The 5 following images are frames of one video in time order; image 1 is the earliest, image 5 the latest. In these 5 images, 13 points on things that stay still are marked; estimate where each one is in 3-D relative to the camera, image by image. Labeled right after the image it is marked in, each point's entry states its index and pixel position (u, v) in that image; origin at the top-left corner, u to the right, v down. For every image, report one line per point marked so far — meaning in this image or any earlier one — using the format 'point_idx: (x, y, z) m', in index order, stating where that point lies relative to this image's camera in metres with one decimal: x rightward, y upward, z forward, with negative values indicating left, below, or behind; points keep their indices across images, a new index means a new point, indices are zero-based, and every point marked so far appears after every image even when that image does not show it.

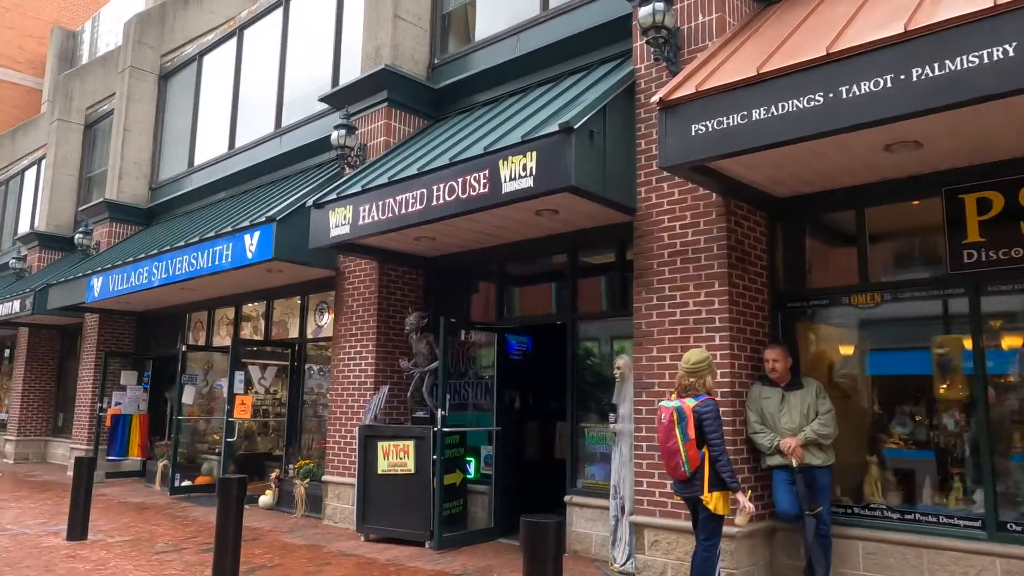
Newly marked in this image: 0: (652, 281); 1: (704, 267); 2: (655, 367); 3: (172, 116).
0: (+1.2, +0.1, +6.3) m
1: (+1.5, +0.2, +6.0) m
2: (+1.2, -0.7, +6.2) m
3: (-7.1, +3.6, +15.8) m
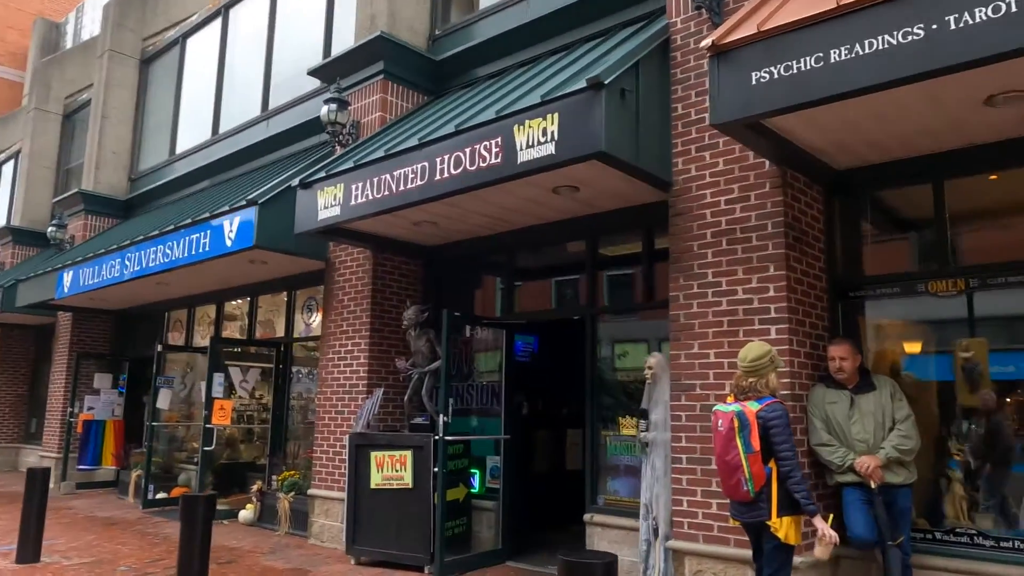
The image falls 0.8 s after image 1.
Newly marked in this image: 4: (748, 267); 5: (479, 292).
0: (+1.3, +0.2, +5.4) m
1: (+1.7, +0.3, +5.1) m
2: (+1.3, -0.5, +5.3) m
3: (-7.0, +3.6, +14.9) m
4: (+1.6, +0.1, +5.2) m
5: (-0.4, -0.1, +8.1) m
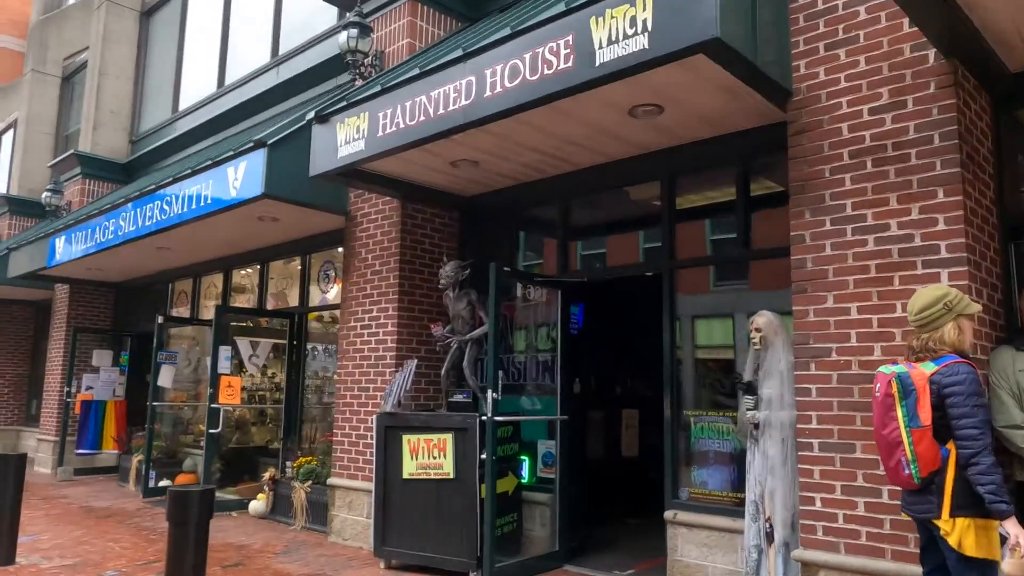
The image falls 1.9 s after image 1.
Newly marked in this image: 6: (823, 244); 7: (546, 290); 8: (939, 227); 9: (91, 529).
0: (+1.7, +0.5, +4.2) m
1: (+2.1, +0.6, +3.9) m
2: (+1.7, -0.2, +4.1) m
3: (-6.5, +4.2, +13.7) m
4: (+2.0, +0.5, +3.9) m
5: (+0.1, +0.3, +6.9) m
6: (+1.7, +0.2, +4.2) m
7: (+0.3, 0.0, +6.2) m
8: (+2.1, +0.3, +3.8) m
9: (-4.3, -2.4, +7.7) m
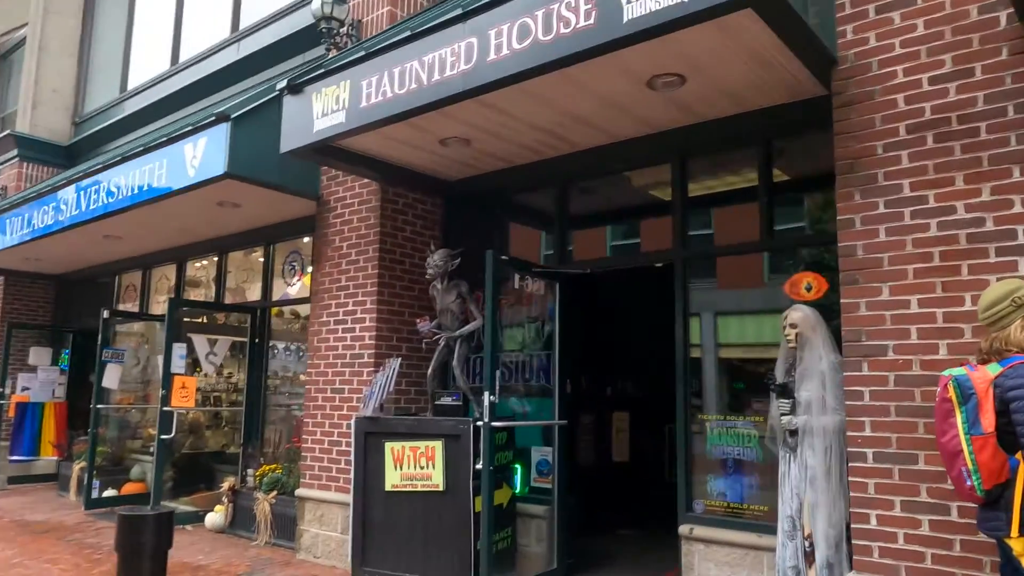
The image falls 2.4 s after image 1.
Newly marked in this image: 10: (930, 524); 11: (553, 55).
0: (+1.8, +0.6, +3.8) m
1: (+2.2, +0.7, +3.5) m
2: (+1.8, -0.2, +3.6) m
3: (-6.9, +4.3, +12.8) m
4: (+2.1, +0.5, +3.5) m
5: (0.0, +0.4, +6.3) m
6: (+1.8, +0.3, +3.7) m
7: (+0.2, 0.0, +5.6) m
8: (+2.2, +0.3, +3.4) m
9: (-4.4, -2.3, +6.9) m
10: (+1.9, -1.1, +3.4) m
11: (+0.2, +1.2, +4.0) m
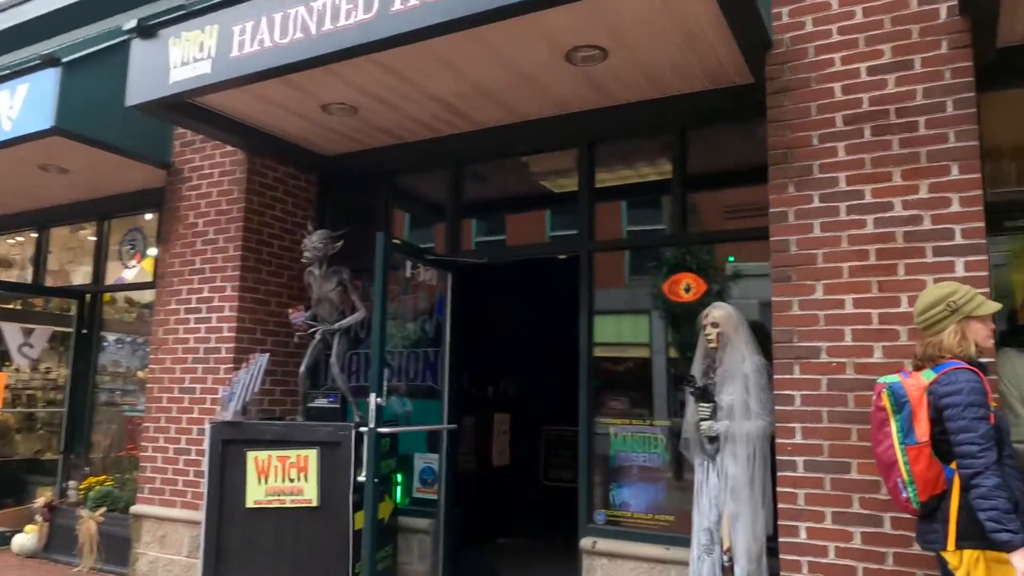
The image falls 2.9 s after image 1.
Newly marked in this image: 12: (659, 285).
0: (+1.4, +0.6, +3.6) m
1: (+1.8, +0.6, +3.3) m
2: (+1.4, -0.1, +3.4) m
3: (-8.8, +4.6, +10.7) m
4: (+1.8, +0.5, +3.3) m
5: (-0.8, +0.5, +5.7) m
6: (+1.4, +0.3, +3.5) m
7: (-0.5, +0.1, +5.1) m
8: (+1.9, +0.3, +3.2) m
9: (-5.4, -2.1, +5.4) m
10: (+1.5, -1.1, +3.2) m
11: (-0.2, +1.3, +3.5) m
12: (+0.9, 0.0, +4.7) m
